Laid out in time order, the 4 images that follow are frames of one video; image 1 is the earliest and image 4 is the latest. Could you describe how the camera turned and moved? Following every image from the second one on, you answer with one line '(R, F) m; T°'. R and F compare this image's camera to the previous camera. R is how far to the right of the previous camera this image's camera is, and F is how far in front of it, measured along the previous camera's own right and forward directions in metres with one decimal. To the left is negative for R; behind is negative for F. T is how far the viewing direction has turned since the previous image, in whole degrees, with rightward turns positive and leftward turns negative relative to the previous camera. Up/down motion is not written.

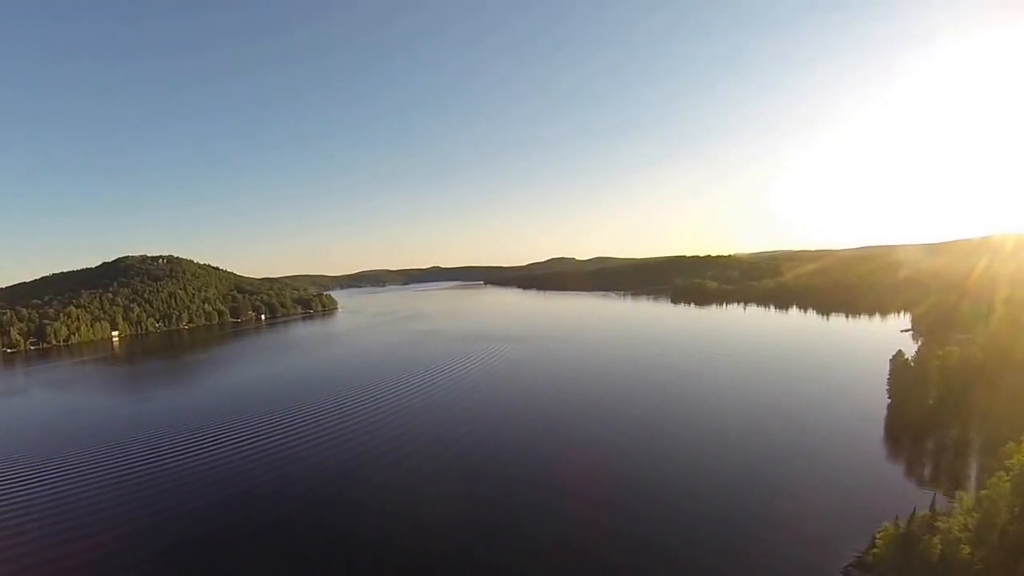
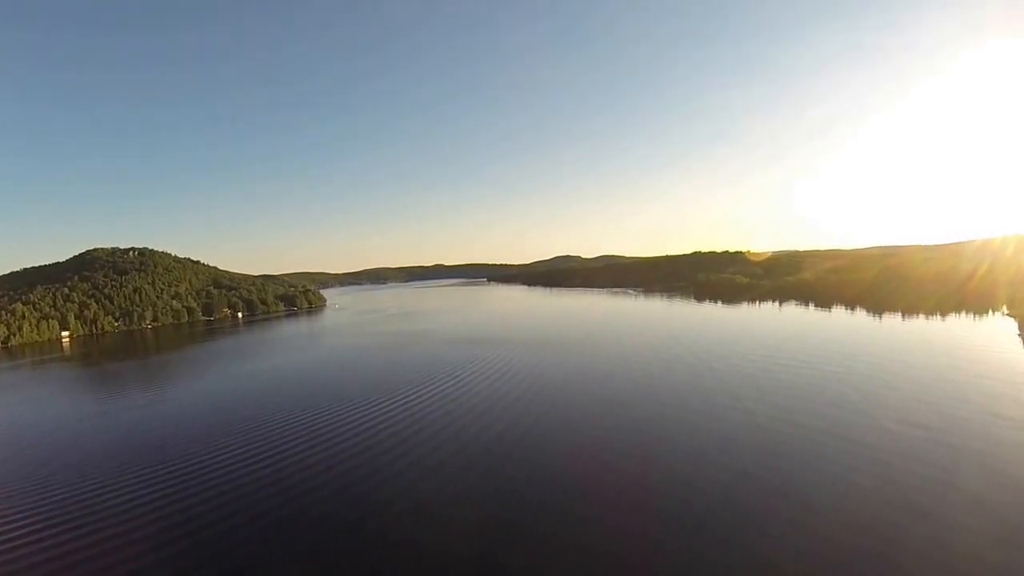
(-0.1, +2.6) m; 0°
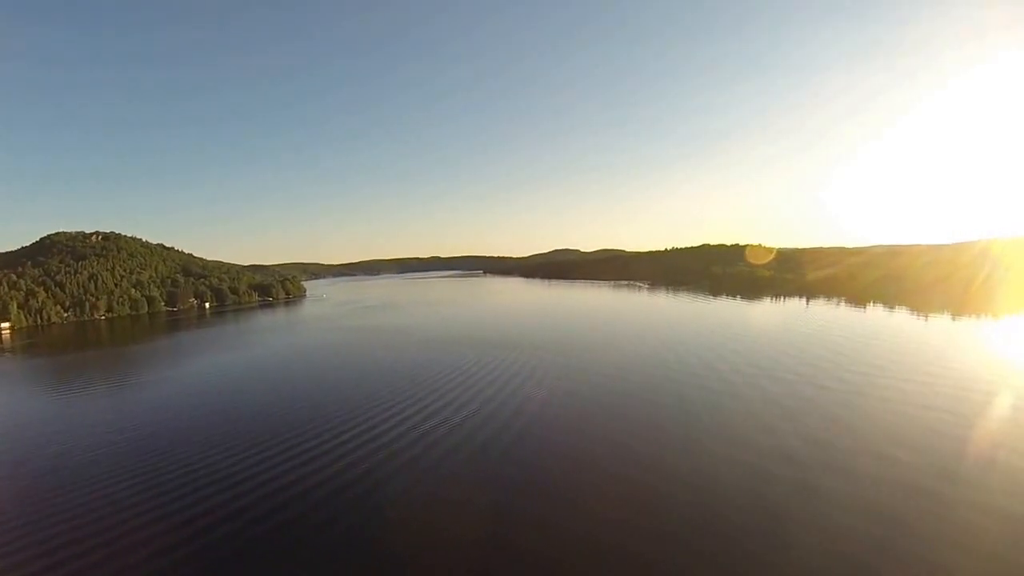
(+0.1, +2.1) m; 0°
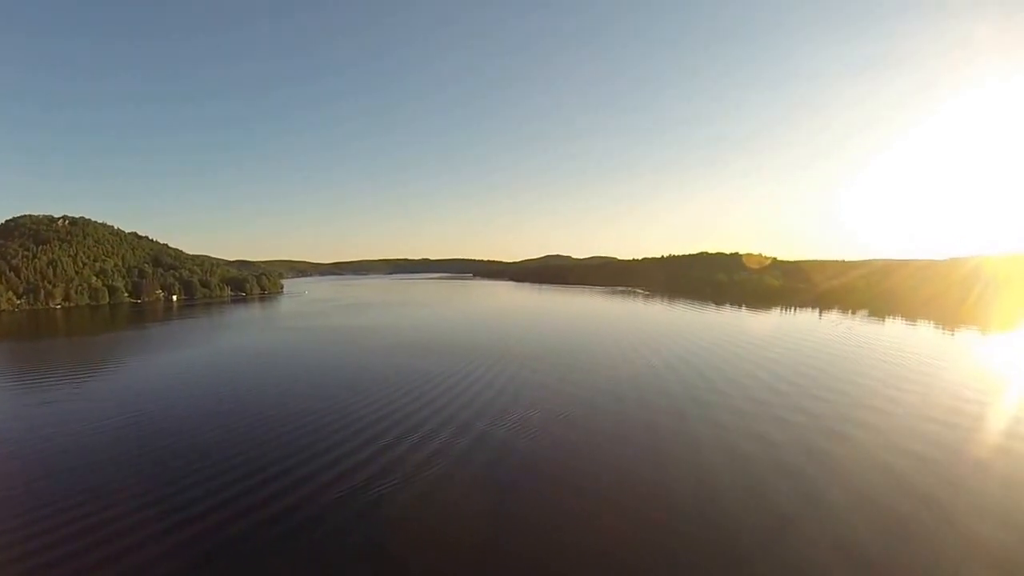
(0.0, +1.3) m; +1°
